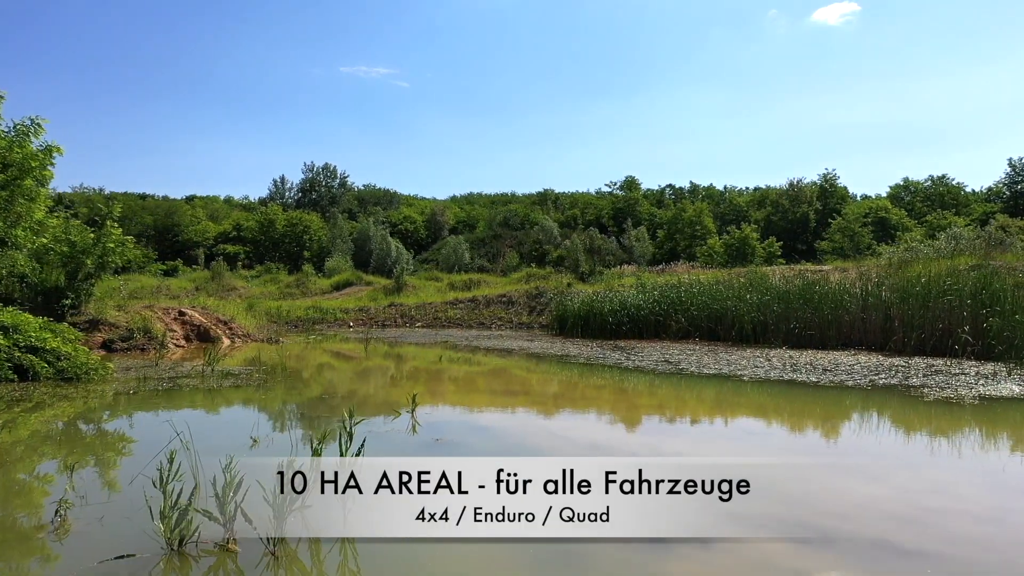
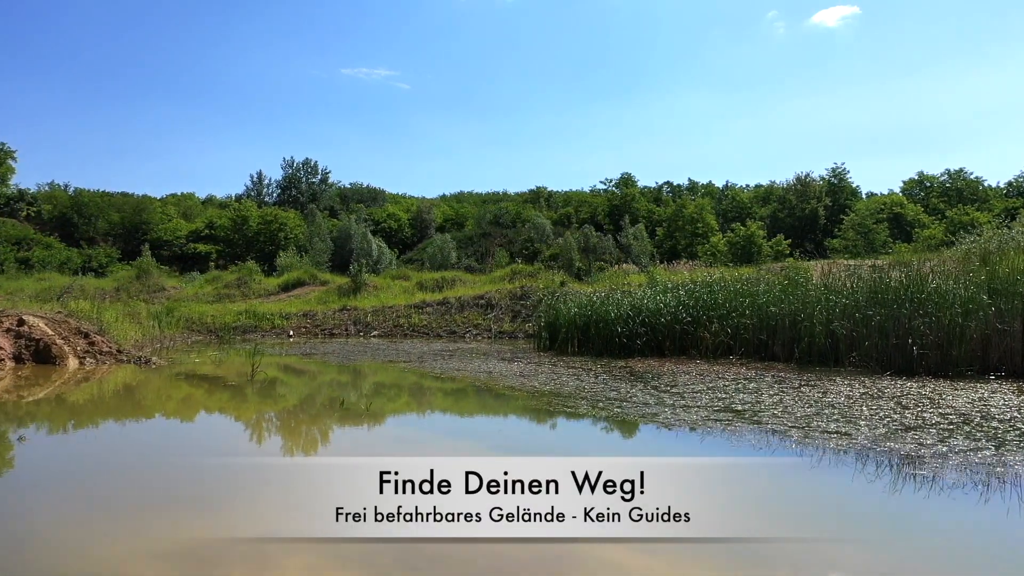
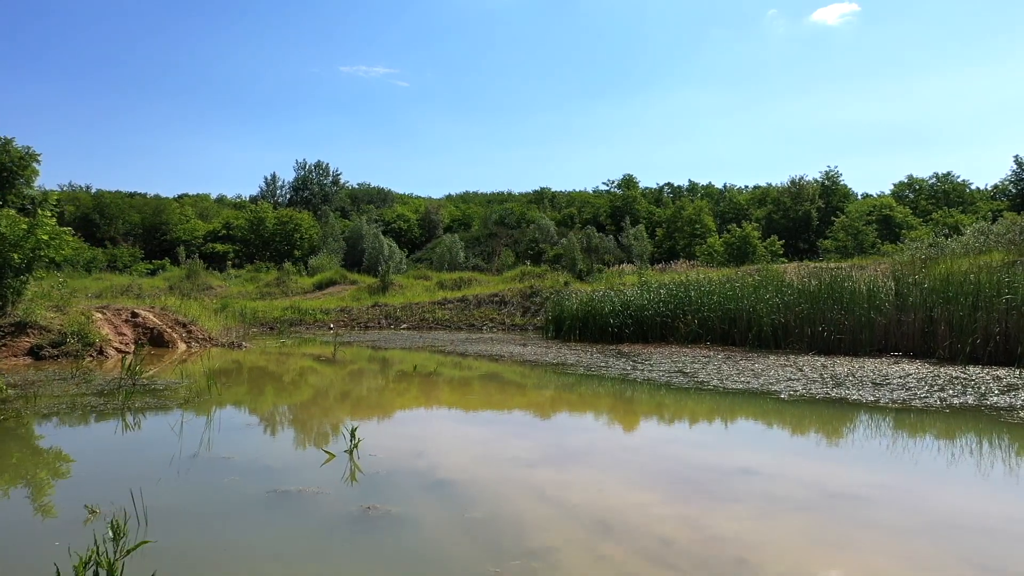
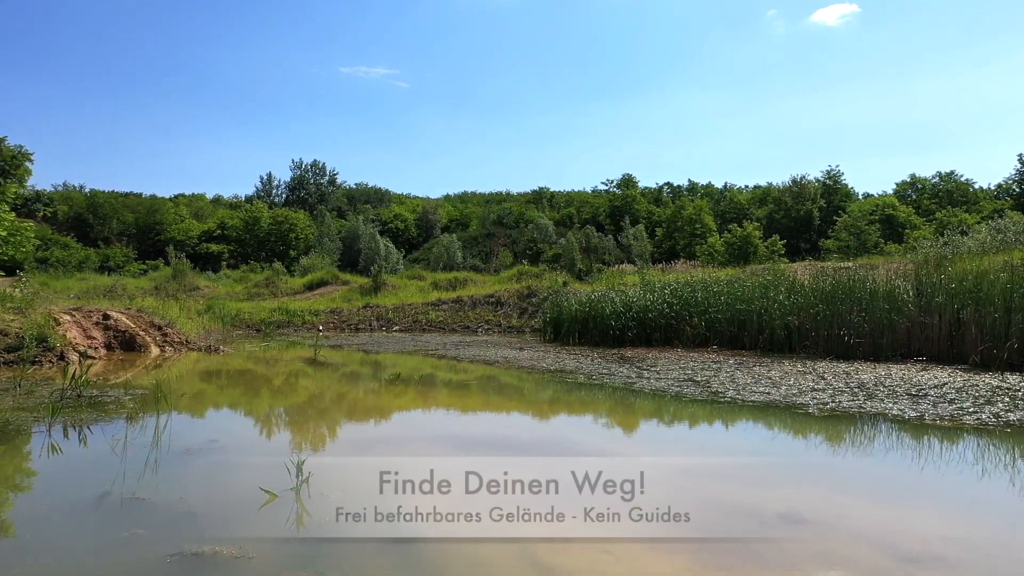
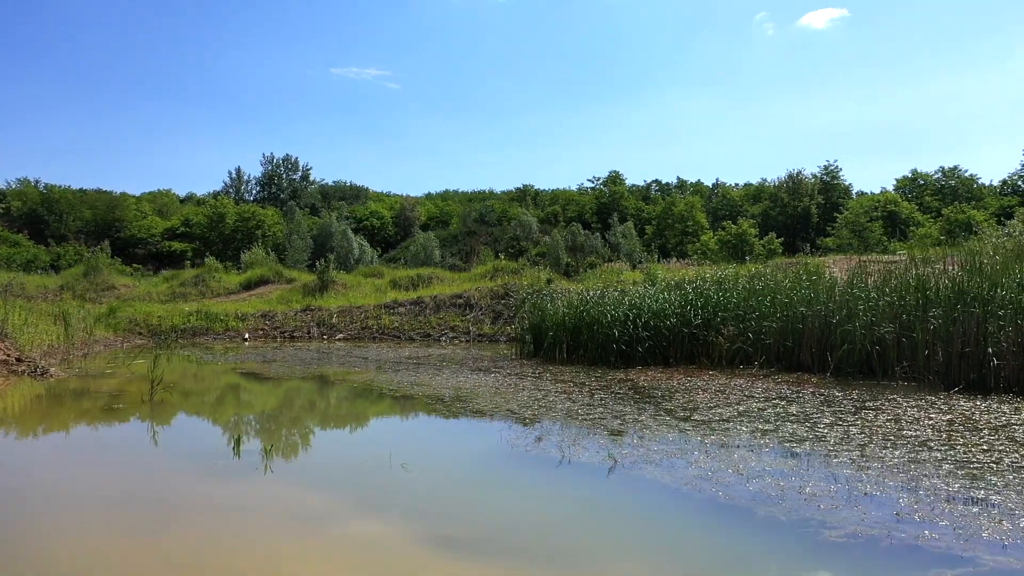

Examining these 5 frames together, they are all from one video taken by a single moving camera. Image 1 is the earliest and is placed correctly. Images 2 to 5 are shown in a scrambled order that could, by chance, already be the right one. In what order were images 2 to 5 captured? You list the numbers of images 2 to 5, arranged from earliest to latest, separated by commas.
3, 4, 2, 5
